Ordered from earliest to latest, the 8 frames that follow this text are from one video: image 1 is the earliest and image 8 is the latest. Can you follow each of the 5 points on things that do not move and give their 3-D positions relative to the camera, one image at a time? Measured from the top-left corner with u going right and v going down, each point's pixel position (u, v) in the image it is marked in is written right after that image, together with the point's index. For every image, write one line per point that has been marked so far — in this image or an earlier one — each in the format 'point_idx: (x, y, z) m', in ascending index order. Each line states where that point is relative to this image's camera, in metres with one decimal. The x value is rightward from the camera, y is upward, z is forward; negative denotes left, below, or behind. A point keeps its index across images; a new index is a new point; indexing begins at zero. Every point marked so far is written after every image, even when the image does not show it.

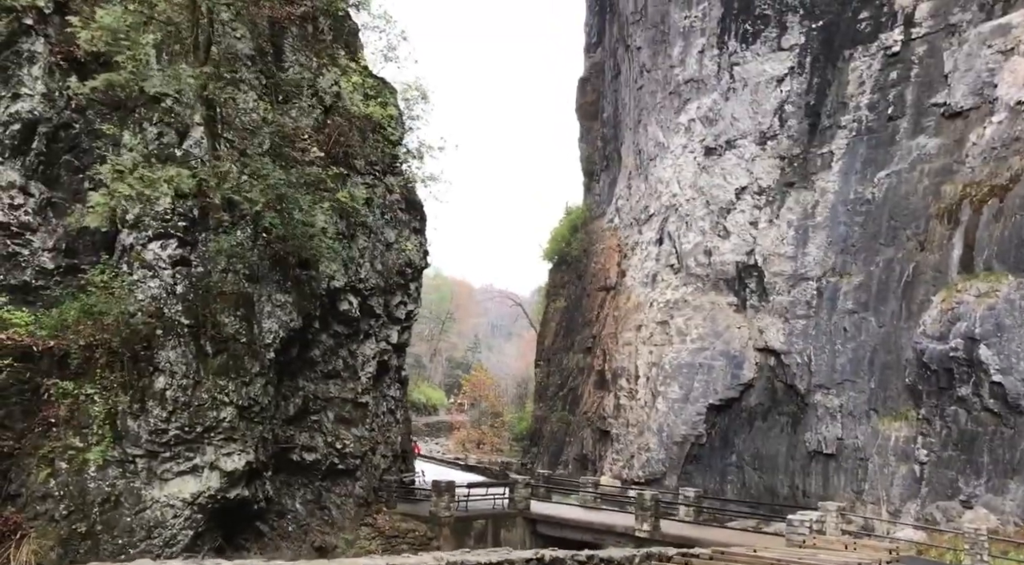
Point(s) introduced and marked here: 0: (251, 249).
0: (-5.1, +0.7, +19.2) m
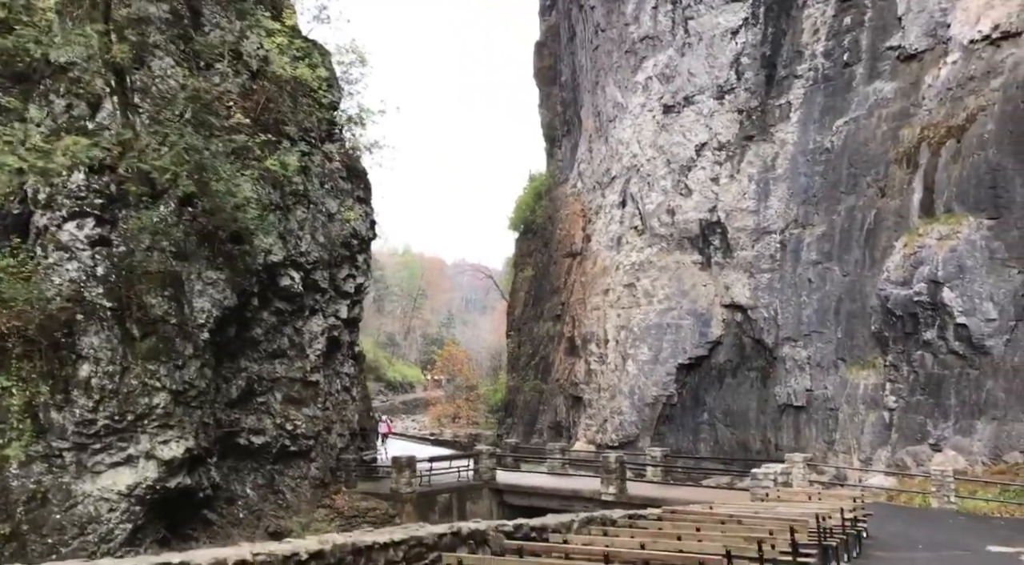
0: (-6.3, +1.1, +18.2) m
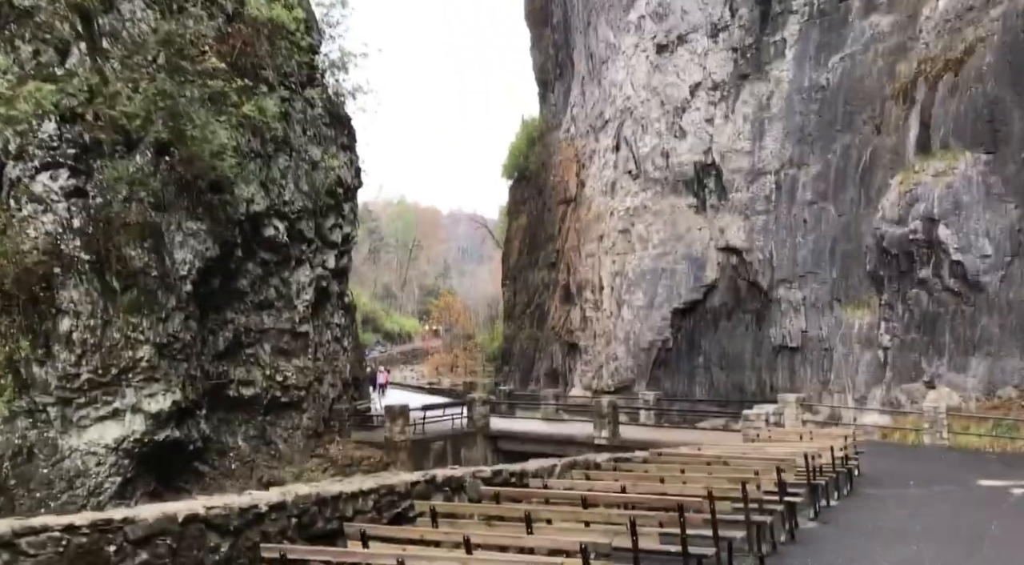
0: (-6.5, +2.0, +17.8) m
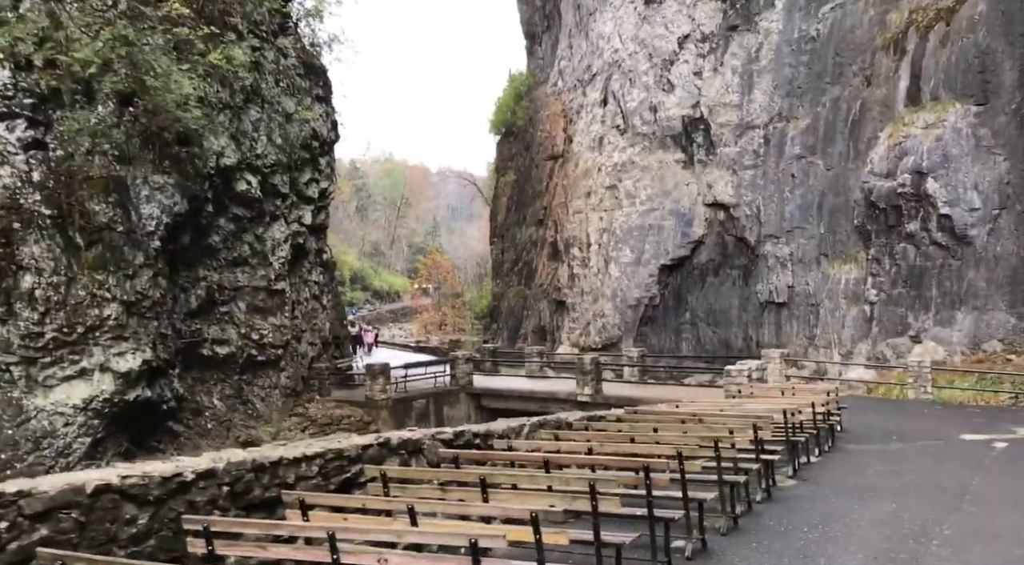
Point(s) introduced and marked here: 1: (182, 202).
0: (-7.0, +2.7, +17.2) m
1: (-6.2, +1.5, +18.4) m
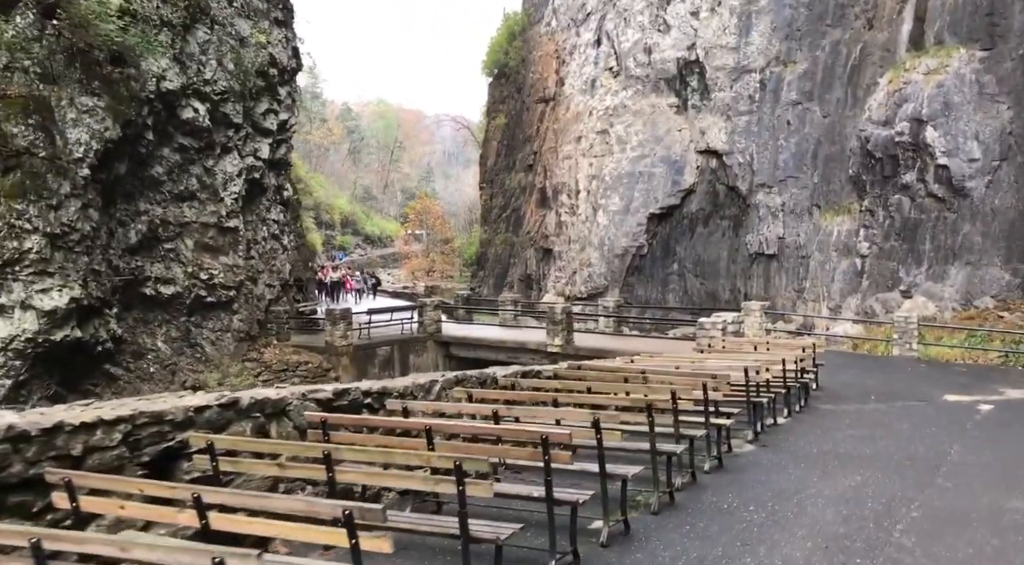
0: (-7.6, +3.9, +15.7) m
1: (-6.9, +2.7, +17.0) m
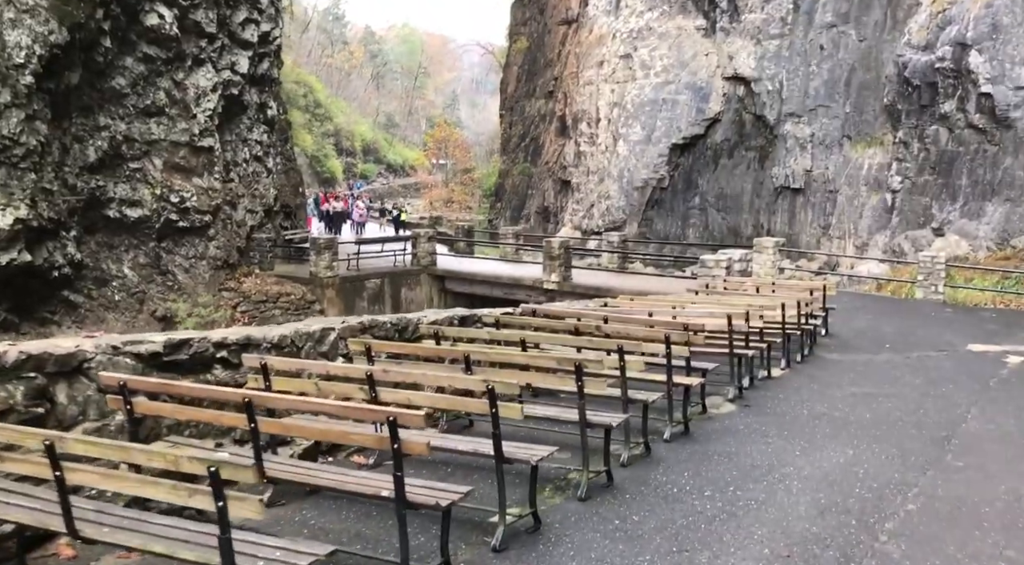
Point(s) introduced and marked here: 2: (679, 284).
0: (-7.8, +5.1, +14.2) m
1: (-7.1, +4.0, +15.5) m
2: (+3.0, 0.0, +17.8) m
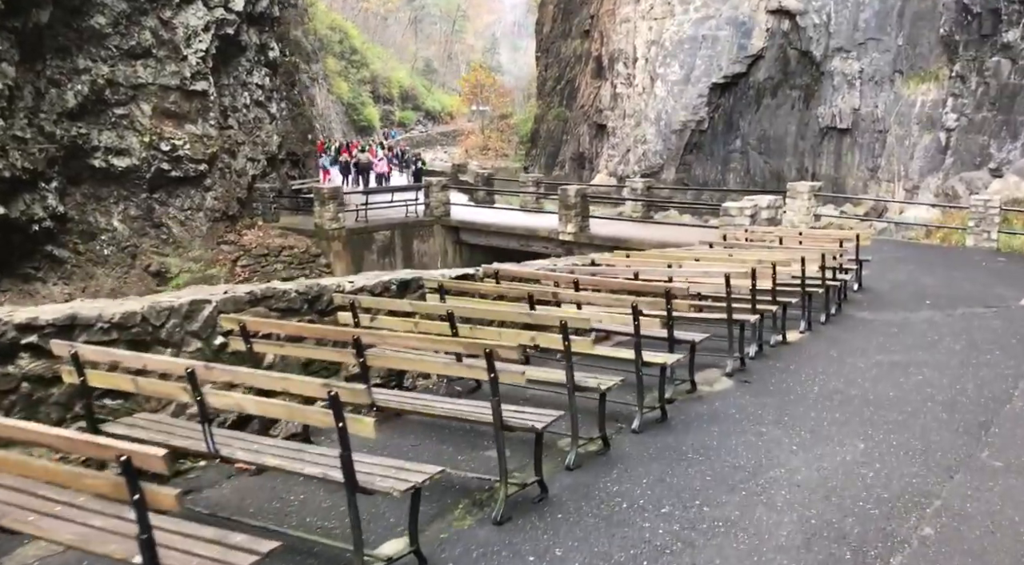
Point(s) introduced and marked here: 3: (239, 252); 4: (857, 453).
0: (-7.9, +5.7, +13.0) m
1: (-7.1, +4.6, +14.3) m
2: (+3.2, +0.8, +16.3) m
3: (-5.4, +0.6, +19.2) m
4: (+2.0, -1.0, +5.5) m
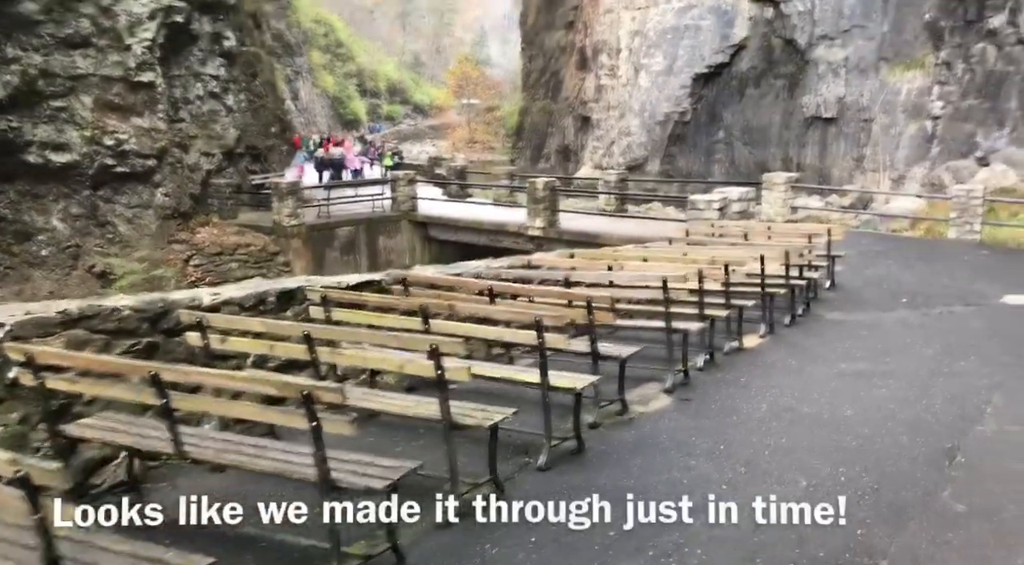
0: (-8.6, +5.6, +12.0) m
1: (-7.8, +4.6, +13.4) m
2: (+2.5, +0.9, +15.4) m
3: (-6.1, +0.6, +18.3) m
4: (+1.4, -1.0, +4.6) m
